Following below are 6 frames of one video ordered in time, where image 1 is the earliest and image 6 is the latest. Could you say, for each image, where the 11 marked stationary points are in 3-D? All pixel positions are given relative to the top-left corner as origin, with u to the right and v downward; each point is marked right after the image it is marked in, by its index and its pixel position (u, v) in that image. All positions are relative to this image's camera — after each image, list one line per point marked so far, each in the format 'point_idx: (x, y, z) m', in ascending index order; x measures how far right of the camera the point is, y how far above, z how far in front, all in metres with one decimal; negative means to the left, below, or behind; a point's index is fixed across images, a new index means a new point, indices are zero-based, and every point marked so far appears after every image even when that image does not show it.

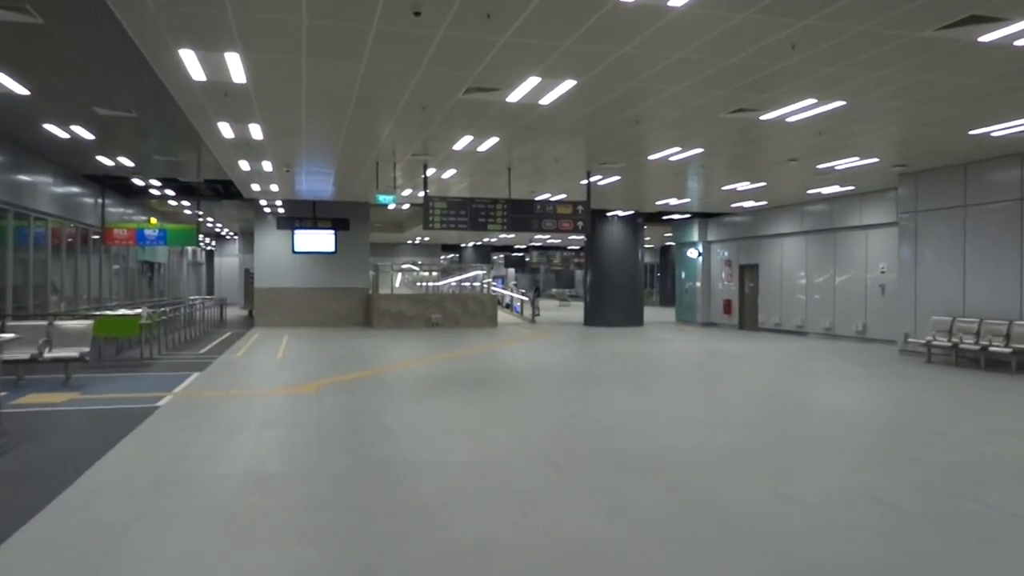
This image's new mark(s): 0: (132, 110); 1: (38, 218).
0: (-5.9, +2.8, +11.4) m
1: (-10.5, +1.6, +16.2) m
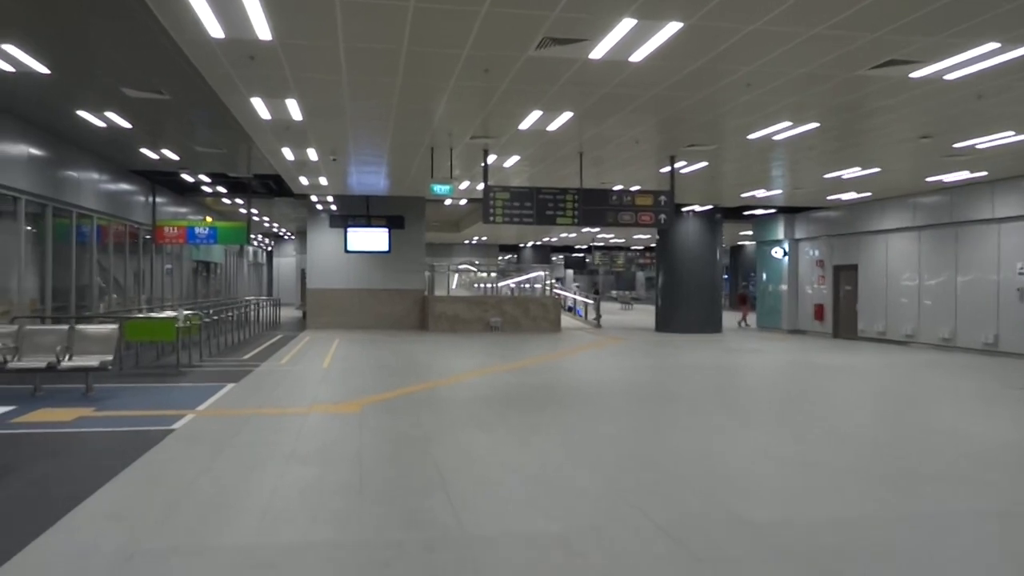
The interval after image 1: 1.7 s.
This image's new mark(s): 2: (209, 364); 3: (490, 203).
0: (-4.9, +2.8, +10.1) m
1: (-9.1, +1.5, +15.2) m
2: (-5.5, -1.3, +13.0) m
3: (-0.4, +1.5, +12.6) m
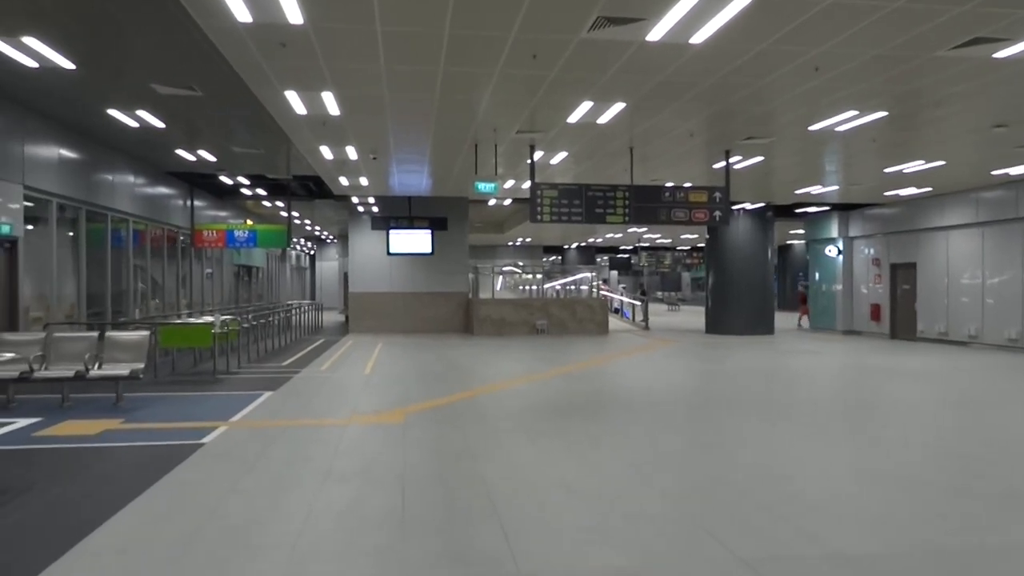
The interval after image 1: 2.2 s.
0: (-4.3, +2.7, +9.8) m
1: (-8.2, +1.4, +15.2) m
2: (-4.6, -1.4, +12.7) m
3: (+0.4, +1.4, +12.1) m
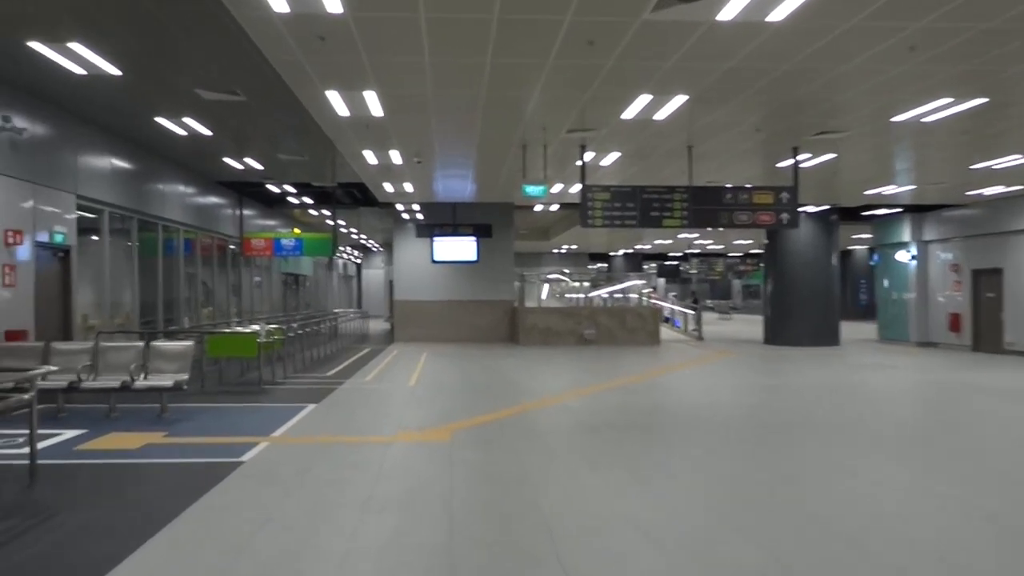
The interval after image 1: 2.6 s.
0: (-3.6, +2.6, +9.6) m
1: (-7.2, +1.3, +15.1) m
2: (-3.8, -1.6, +12.4) m
3: (+1.2, +1.3, +11.5) m
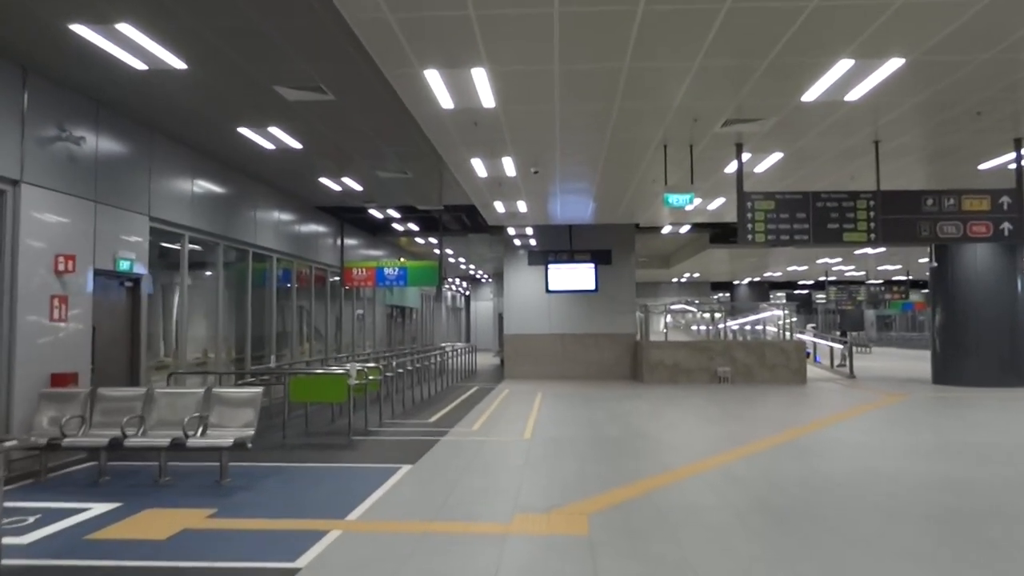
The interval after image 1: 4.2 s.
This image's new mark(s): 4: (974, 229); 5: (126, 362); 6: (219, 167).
0: (-2.1, +2.2, +8.1) m
1: (-4.8, +0.6, +14.0) m
2: (-1.8, -2.1, +10.7) m
3: (+3.0, +0.9, +9.2) m
4: (+5.7, +0.7, +8.9) m
5: (-5.1, -0.9, +9.6) m
6: (-4.7, +2.0, +11.9) m
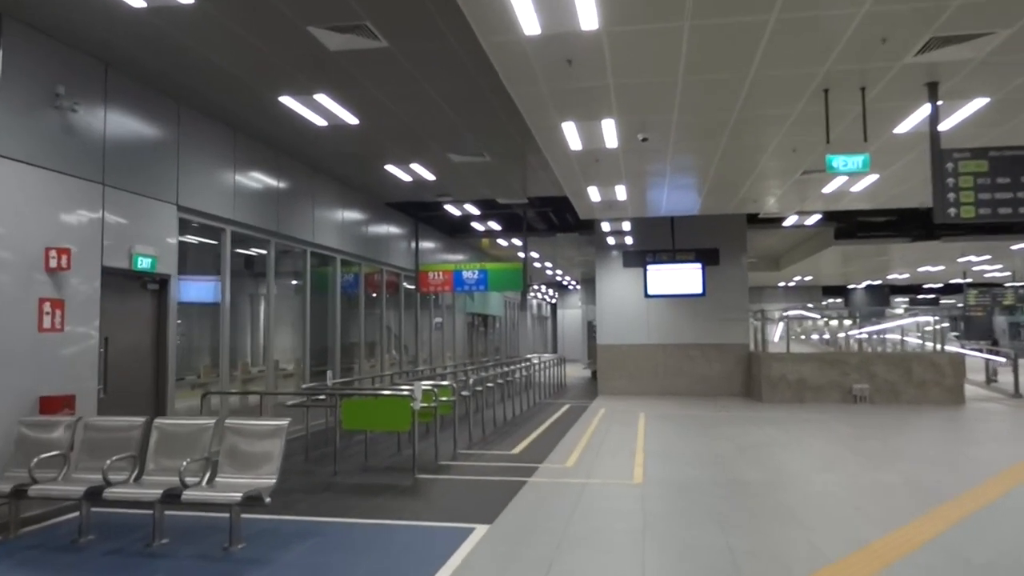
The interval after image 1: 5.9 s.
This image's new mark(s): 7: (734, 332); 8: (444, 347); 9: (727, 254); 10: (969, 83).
0: (-1.2, +2.2, +6.2) m
1: (-3.2, +0.5, +12.4) m
2: (-0.6, -2.1, +8.7) m
3: (+4.0, +1.0, +6.7) m
4: (+6.6, +0.8, +6.1) m
5: (-3.9, -1.0, +8.0) m
6: (-3.4, +1.9, +10.3) m
7: (+5.4, -1.1, +17.6) m
8: (-1.7, -1.5, +18.7) m
9: (+5.2, +0.8, +17.7) m
10: (+4.2, +1.9, +6.7) m
